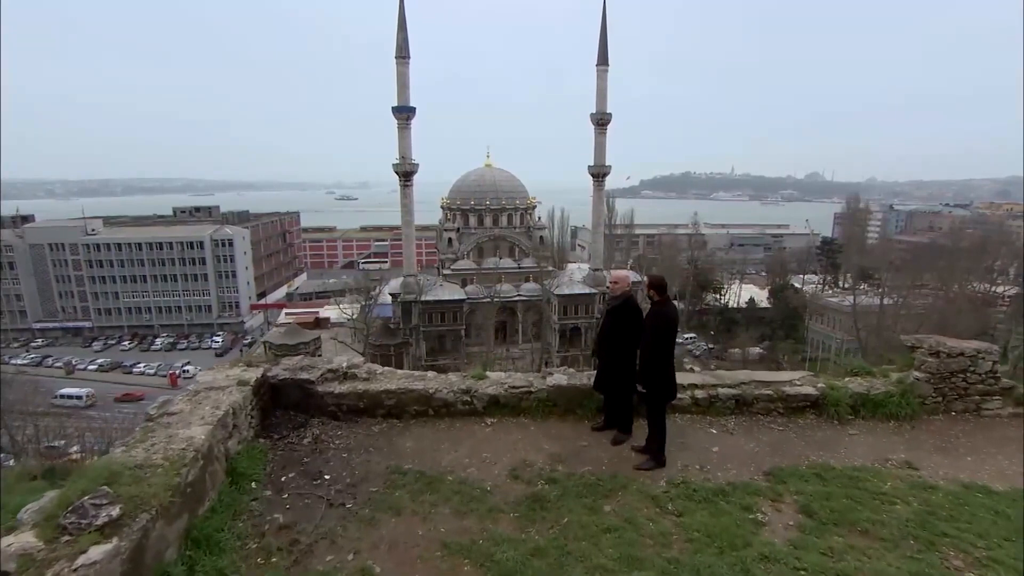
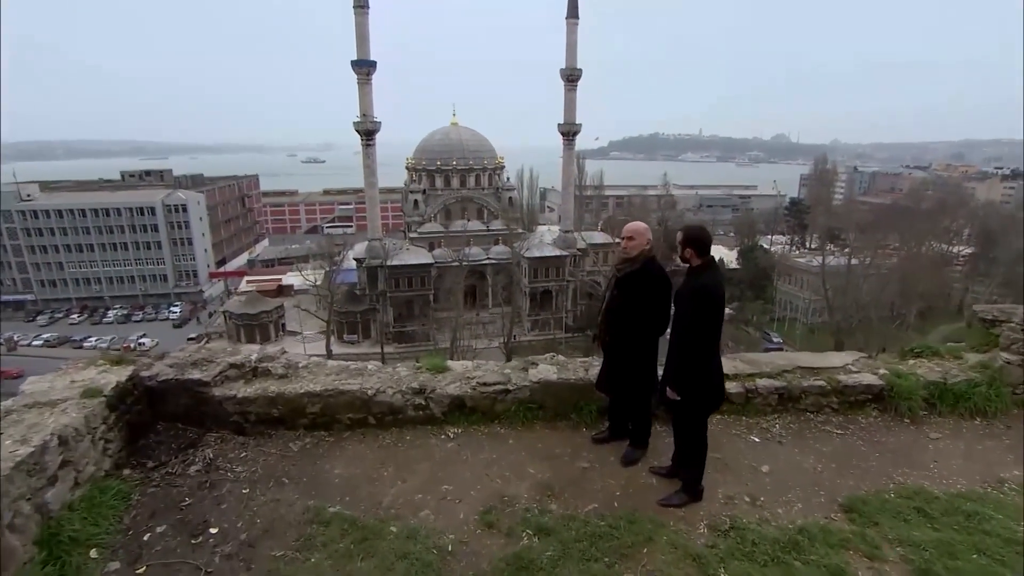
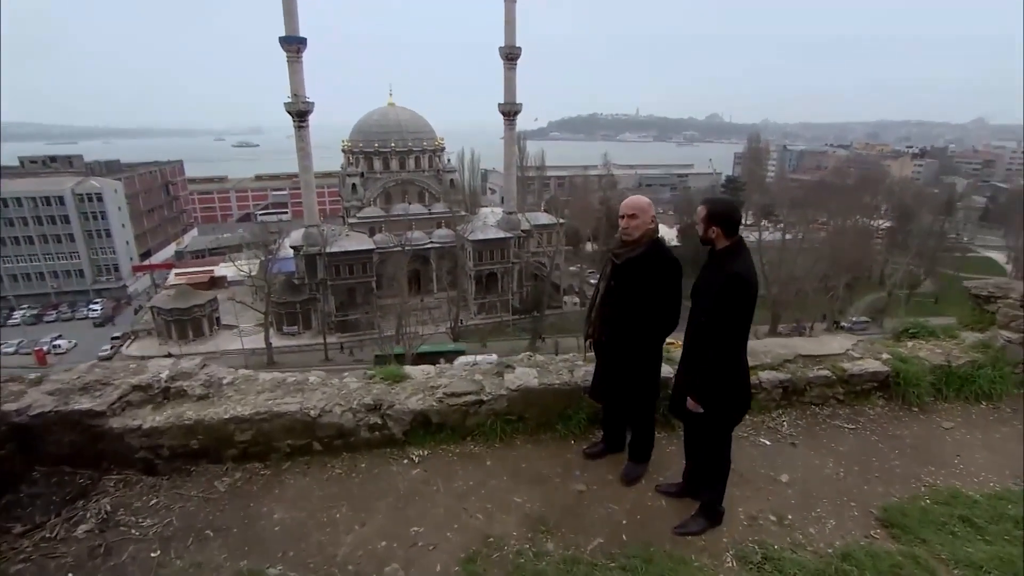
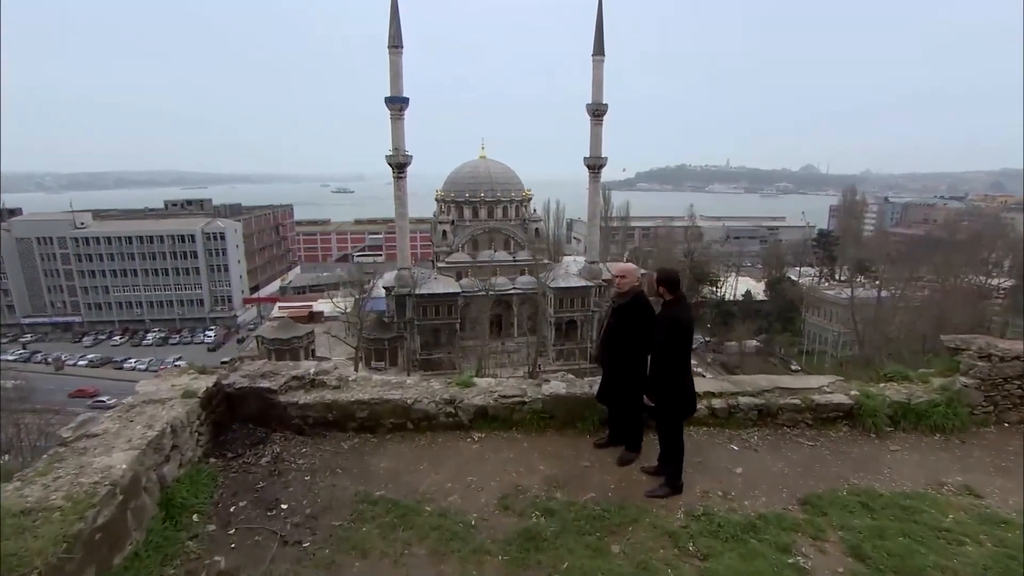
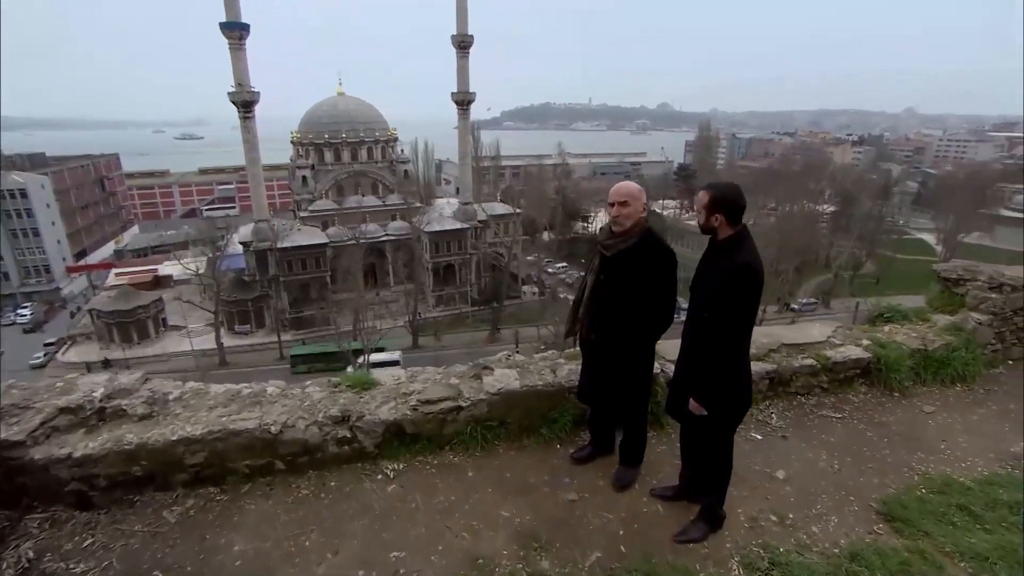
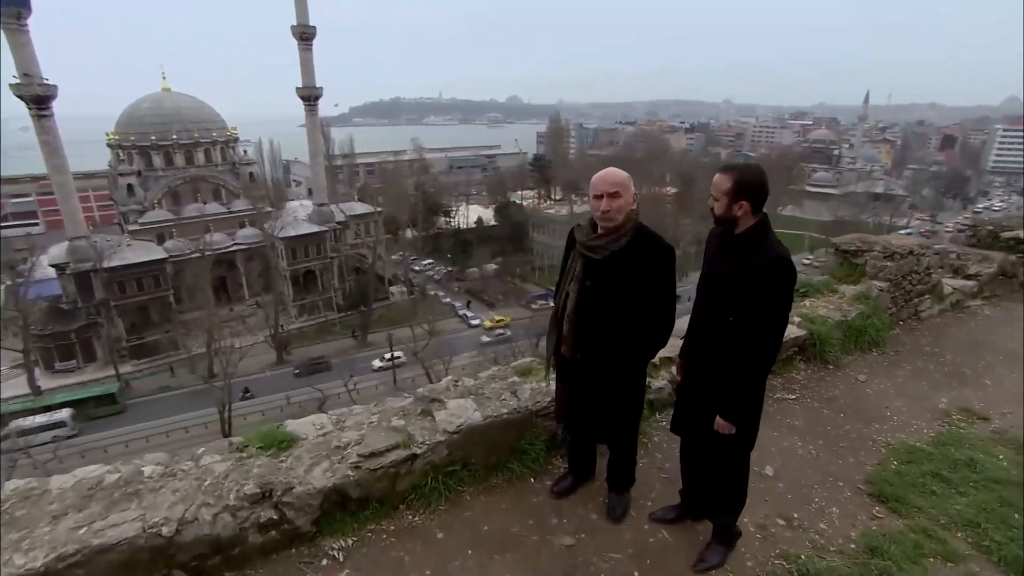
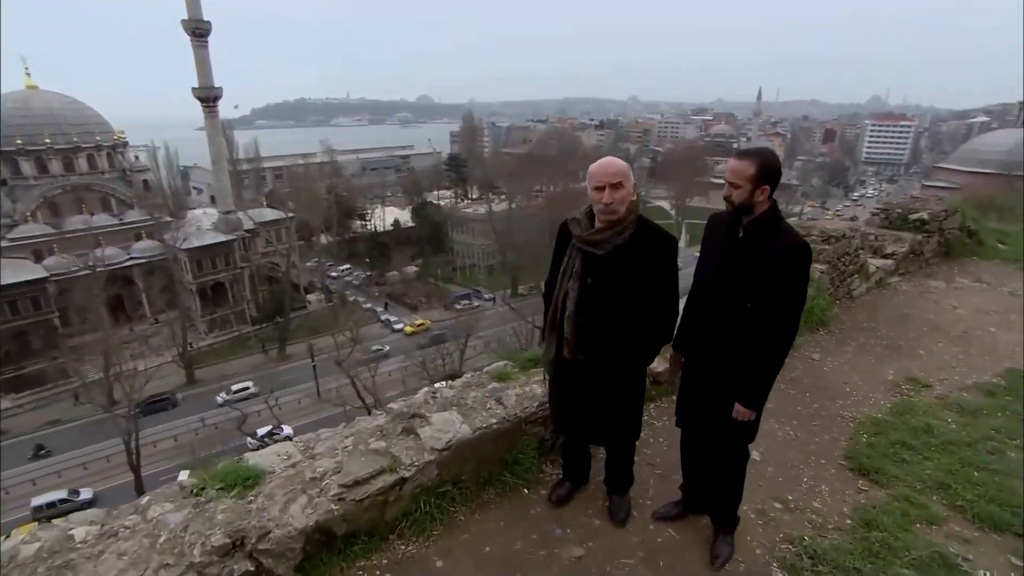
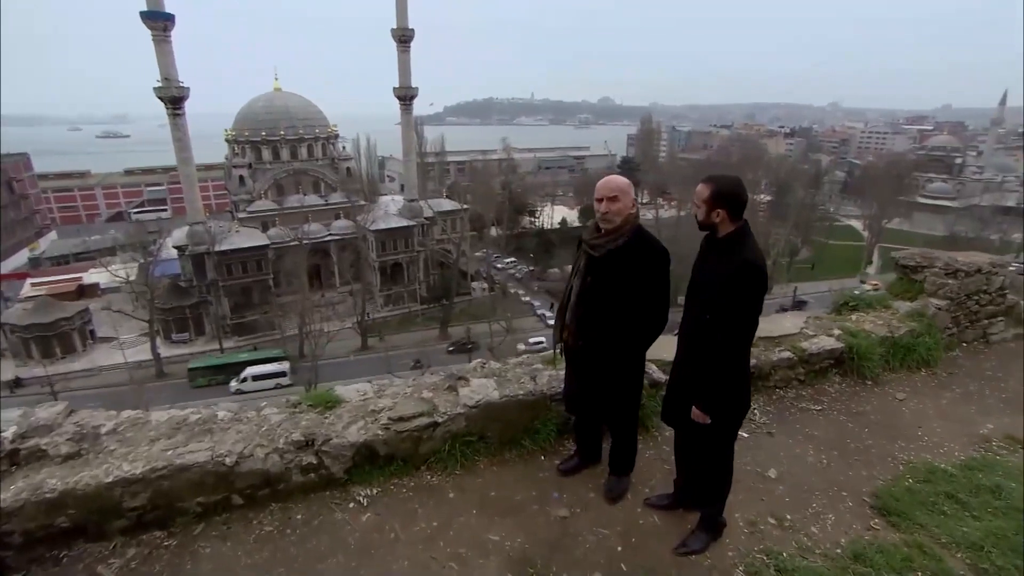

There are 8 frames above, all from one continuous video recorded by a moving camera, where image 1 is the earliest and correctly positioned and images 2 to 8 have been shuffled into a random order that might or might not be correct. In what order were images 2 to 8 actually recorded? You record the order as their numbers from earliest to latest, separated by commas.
4, 2, 3, 5, 8, 6, 7
